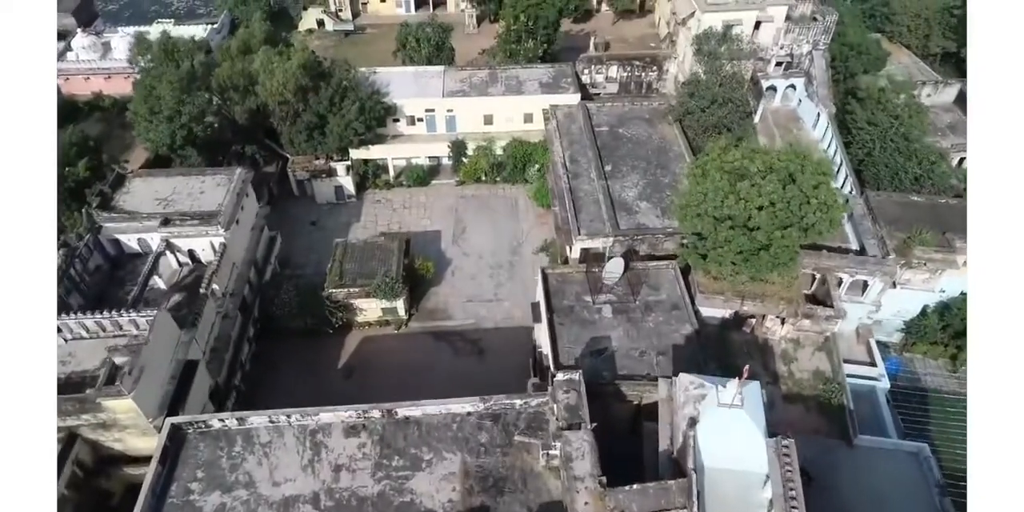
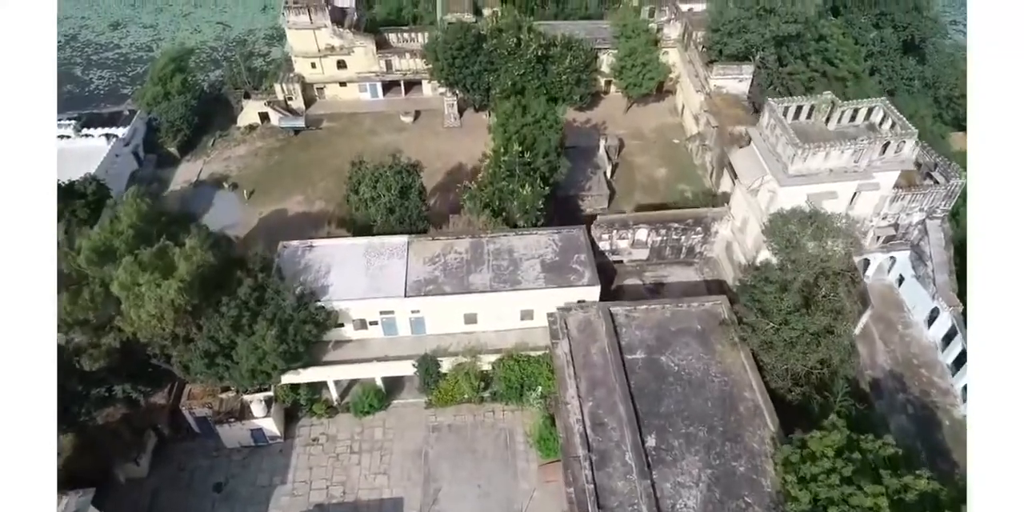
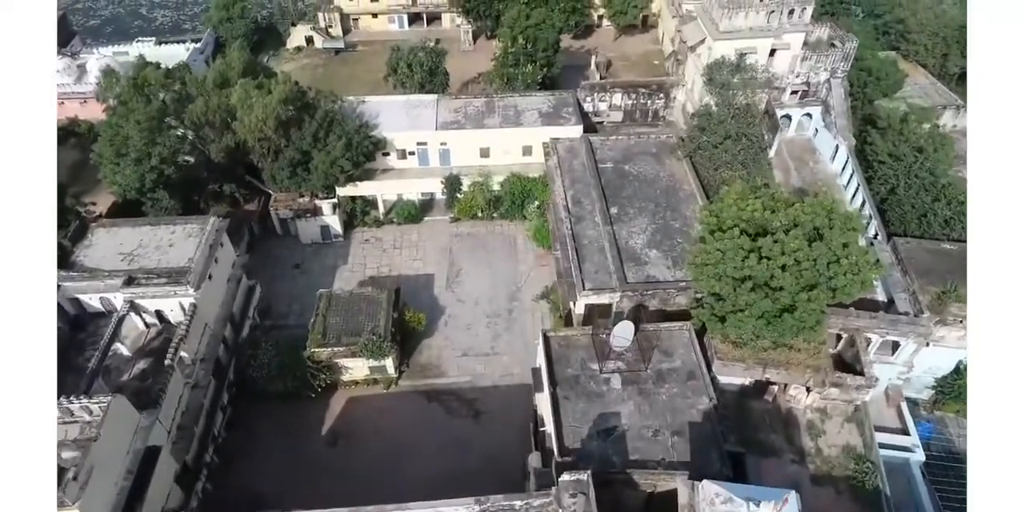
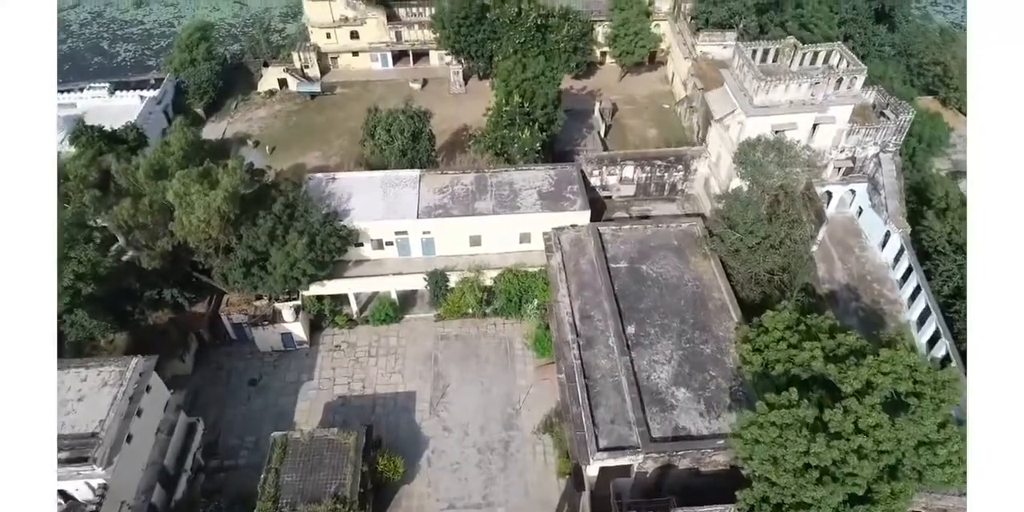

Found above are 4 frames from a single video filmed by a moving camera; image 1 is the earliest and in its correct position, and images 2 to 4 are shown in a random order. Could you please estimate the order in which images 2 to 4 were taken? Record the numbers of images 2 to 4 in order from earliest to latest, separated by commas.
3, 4, 2
